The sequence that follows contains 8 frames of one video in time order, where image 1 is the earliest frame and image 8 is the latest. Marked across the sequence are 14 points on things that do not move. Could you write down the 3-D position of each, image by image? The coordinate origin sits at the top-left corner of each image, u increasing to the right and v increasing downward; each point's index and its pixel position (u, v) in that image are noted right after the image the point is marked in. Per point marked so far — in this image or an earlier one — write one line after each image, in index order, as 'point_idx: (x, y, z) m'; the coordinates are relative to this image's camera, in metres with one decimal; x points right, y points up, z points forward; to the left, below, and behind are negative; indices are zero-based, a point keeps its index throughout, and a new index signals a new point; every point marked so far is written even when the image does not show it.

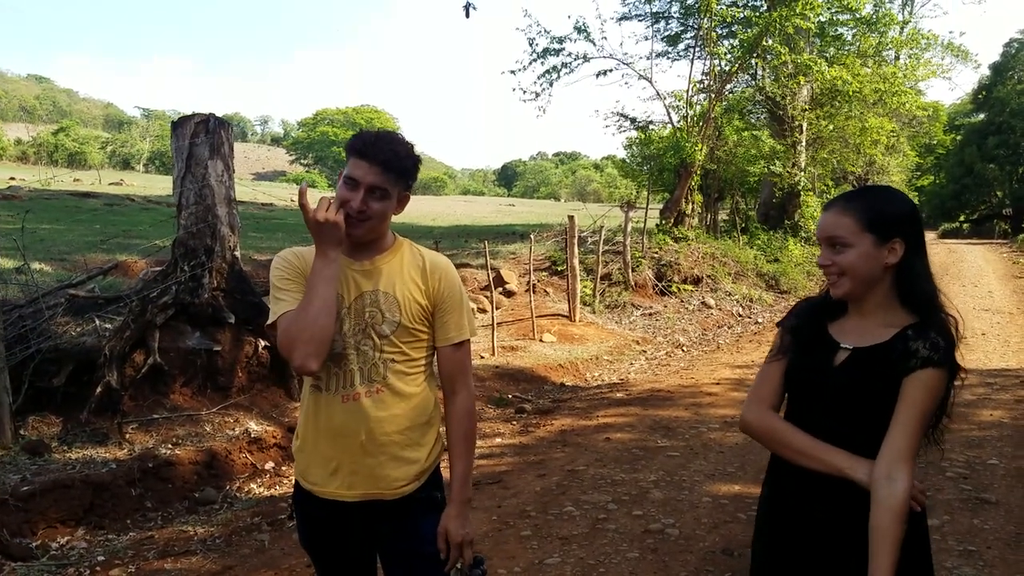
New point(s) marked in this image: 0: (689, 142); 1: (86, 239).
0: (+3.9, +3.3, +19.2) m
1: (-8.9, +0.9, +17.9) m
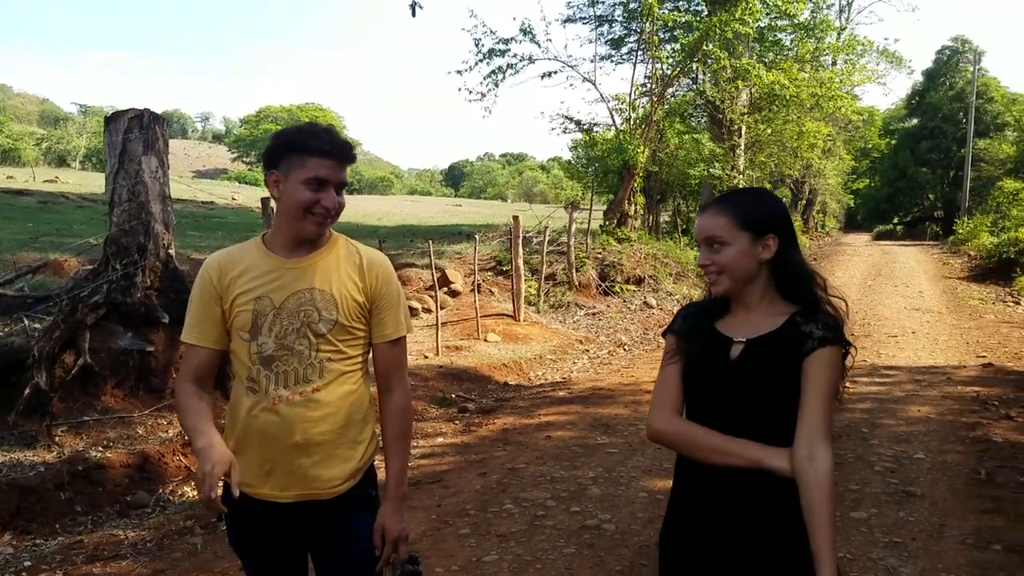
0: (+2.7, +3.3, +19.4) m
1: (-10.0, +0.9, +17.4) m
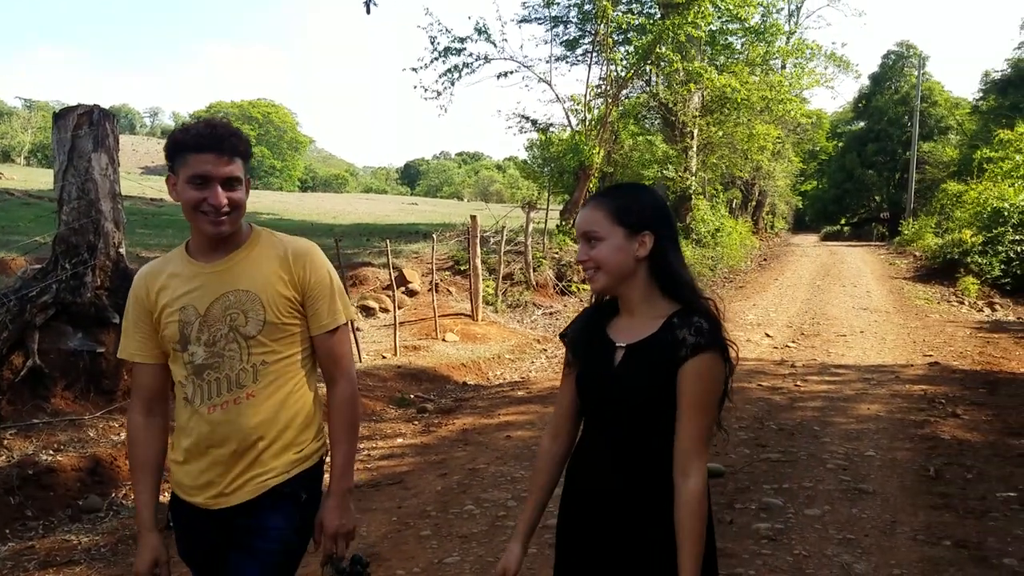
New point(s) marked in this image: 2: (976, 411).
0: (+1.7, +3.3, +19.5) m
1: (-10.9, +1.0, +16.8) m
2: (+4.6, -1.2, +8.5) m
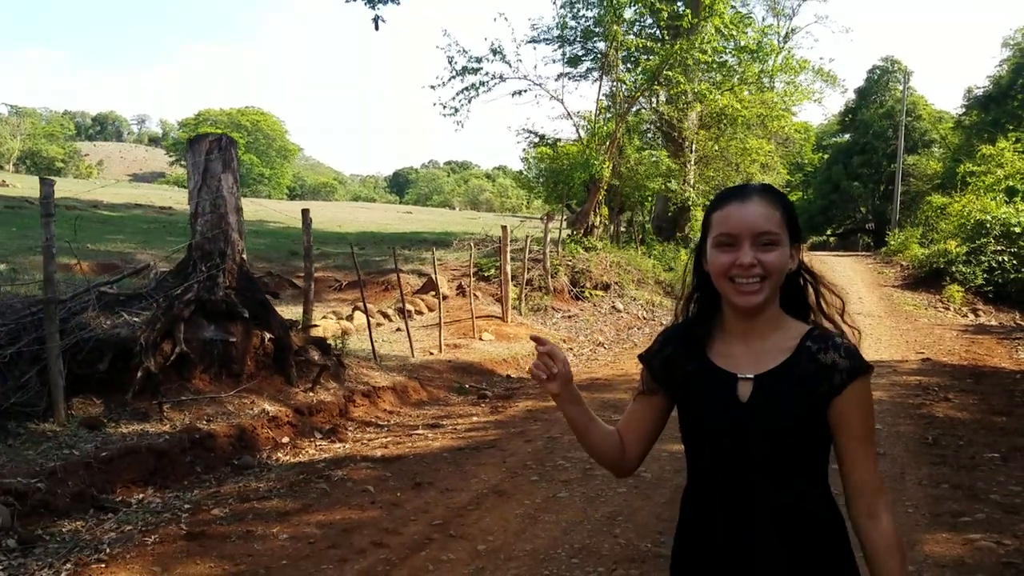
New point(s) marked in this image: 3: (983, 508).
0: (+2.1, +3.2, +20.9) m
1: (-10.4, +0.9, +18.0) m
2: (+5.2, -1.2, +9.8) m
3: (+3.1, -1.4, +5.7) m
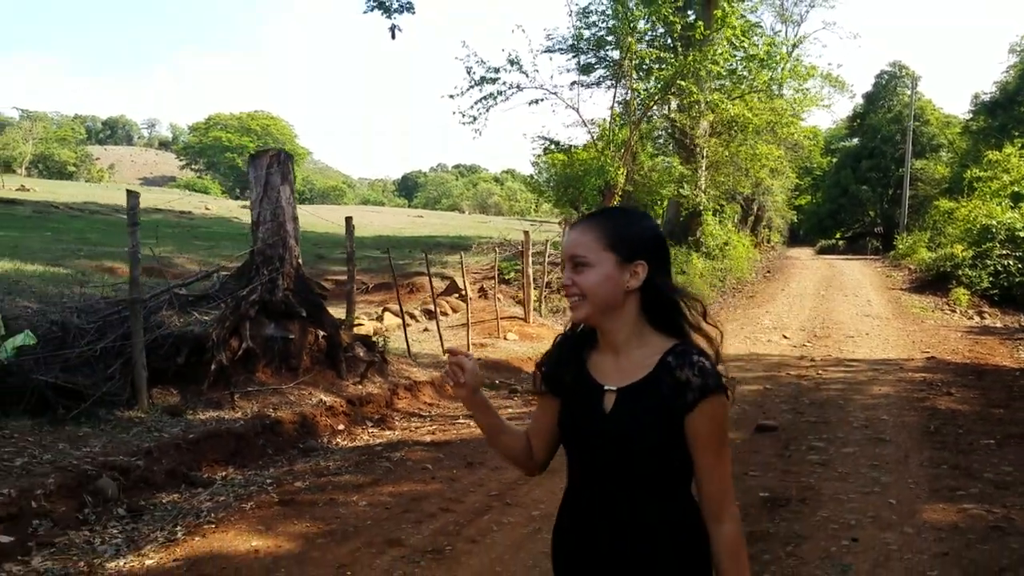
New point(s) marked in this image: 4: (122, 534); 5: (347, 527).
0: (+2.6, +3.1, +21.6) m
1: (-10.0, +0.9, +18.8) m
2: (+5.6, -1.3, +10.5) m
3: (+3.4, -1.5, +6.4) m
4: (-2.6, -1.7, +5.8) m
5: (-1.0, -1.5, +5.3) m
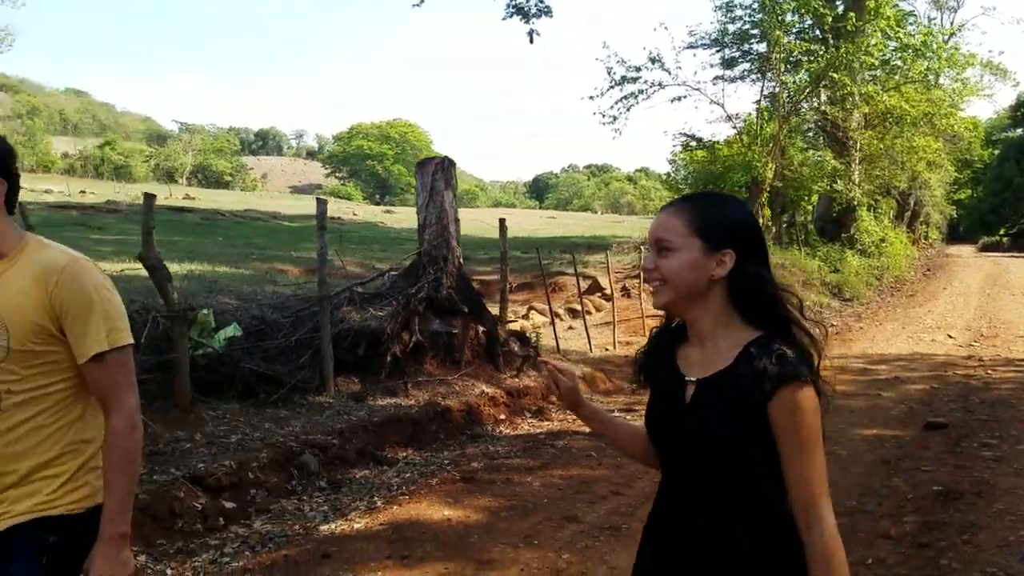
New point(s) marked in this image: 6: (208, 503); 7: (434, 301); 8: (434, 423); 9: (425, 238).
0: (+6.2, +3.1, +21.3) m
1: (-6.7, +0.8, +20.4) m
2: (+7.4, -1.2, +9.9) m
3: (+4.7, -1.4, +6.1) m
4: (-1.4, -1.6, +6.5) m
5: (+0.1, -1.4, +5.7) m
6: (-2.2, -1.5, +6.1) m
7: (-0.9, -0.1, +9.6) m
8: (-0.8, -1.3, +8.2) m
9: (-1.0, +0.6, +9.7) m
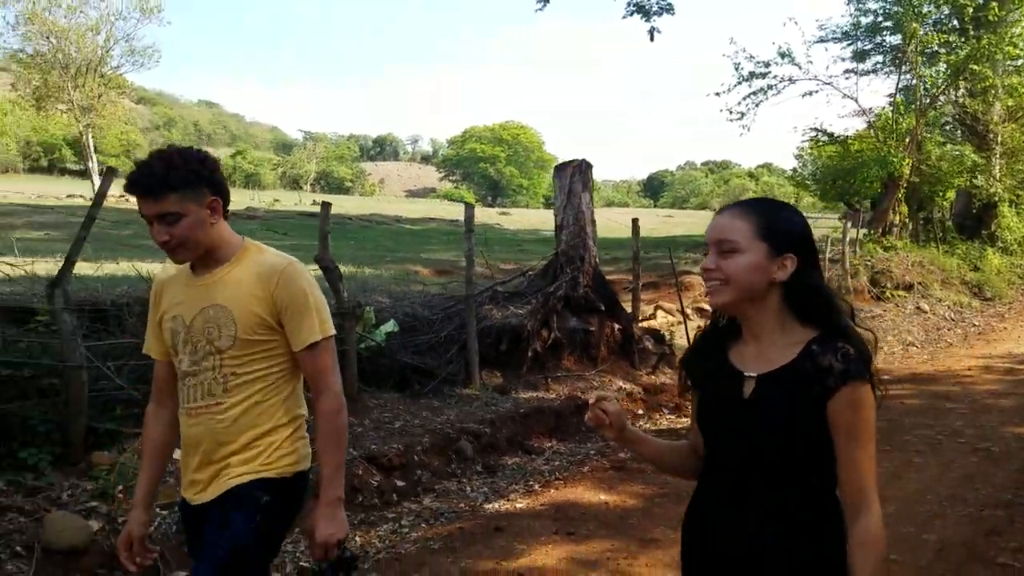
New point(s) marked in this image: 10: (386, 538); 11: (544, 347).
0: (+9.2, +3.1, +20.8) m
1: (-3.7, +0.8, +21.5) m
2: (+8.9, -1.2, +9.3) m
3: (+5.7, -1.4, +5.8) m
4: (-0.2, -1.6, +7.0) m
5: (+1.2, -1.4, +6.1) m
6: (-1.0, -1.5, +6.7) m
7: (+0.7, -0.1, +10.1) m
8: (+0.6, -1.3, +8.6) m
9: (+0.6, +0.6, +10.1) m
10: (-0.9, -1.7, +5.9) m
11: (+0.4, -0.7, +9.7) m
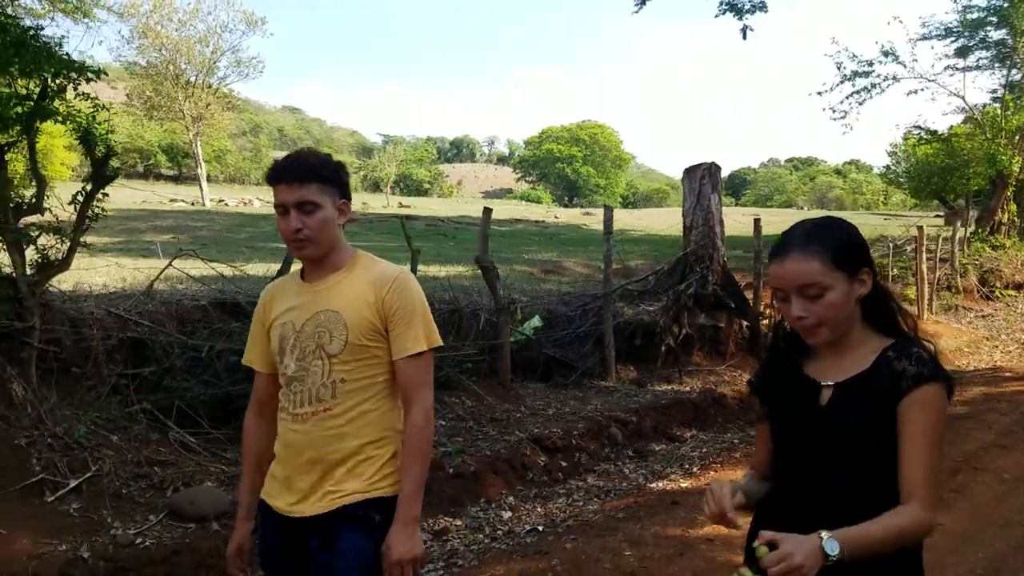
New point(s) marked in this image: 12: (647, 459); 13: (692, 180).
0: (+11.7, +3.1, +20.5) m
1: (-1.0, +0.9, +22.3) m
2: (+10.5, -1.2, +9.0) m
3: (+7.0, -1.4, +5.9) m
4: (+1.2, -1.6, +7.6) m
5: (+2.4, -1.4, +6.5) m
6: (+0.3, -1.5, +7.4) m
7: (+2.3, -0.1, +10.5) m
8: (+2.1, -1.3, +9.1) m
9: (+2.2, +0.6, +10.6) m
10: (+0.4, -1.7, +6.5) m
11: (+2.0, -0.6, +10.3) m
12: (+1.2, -1.6, +7.9) m
13: (+2.2, +1.3, +10.5) m
